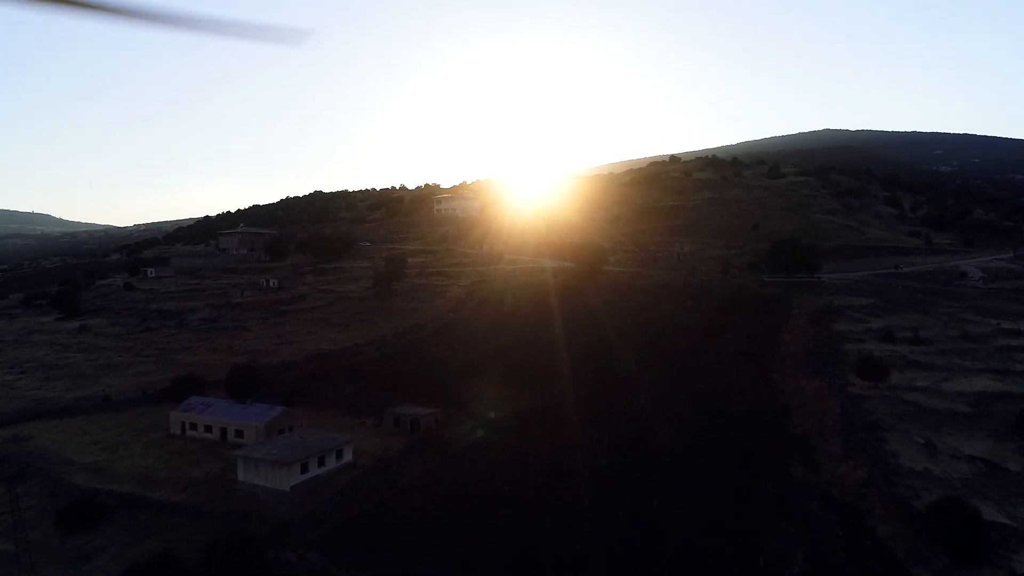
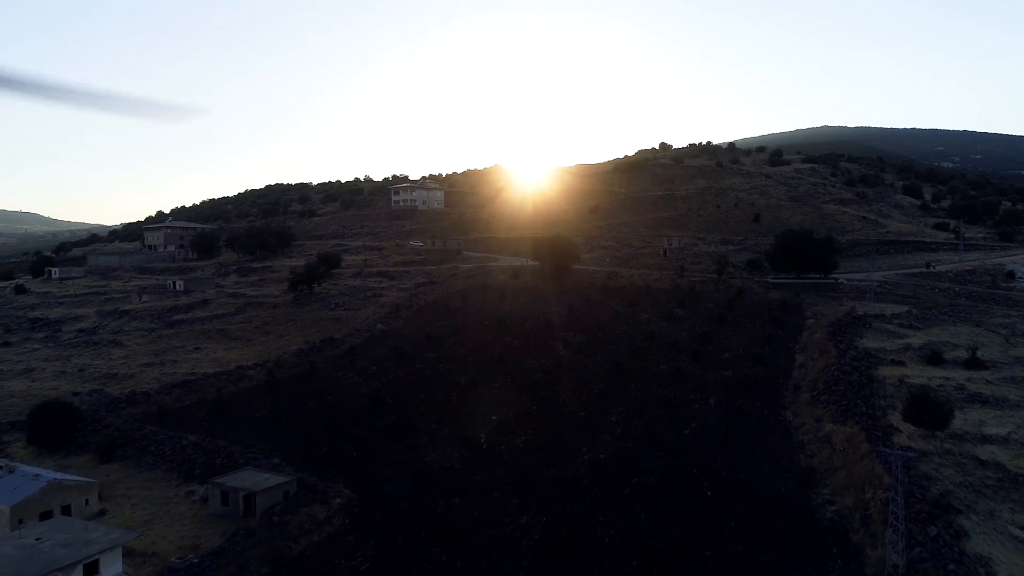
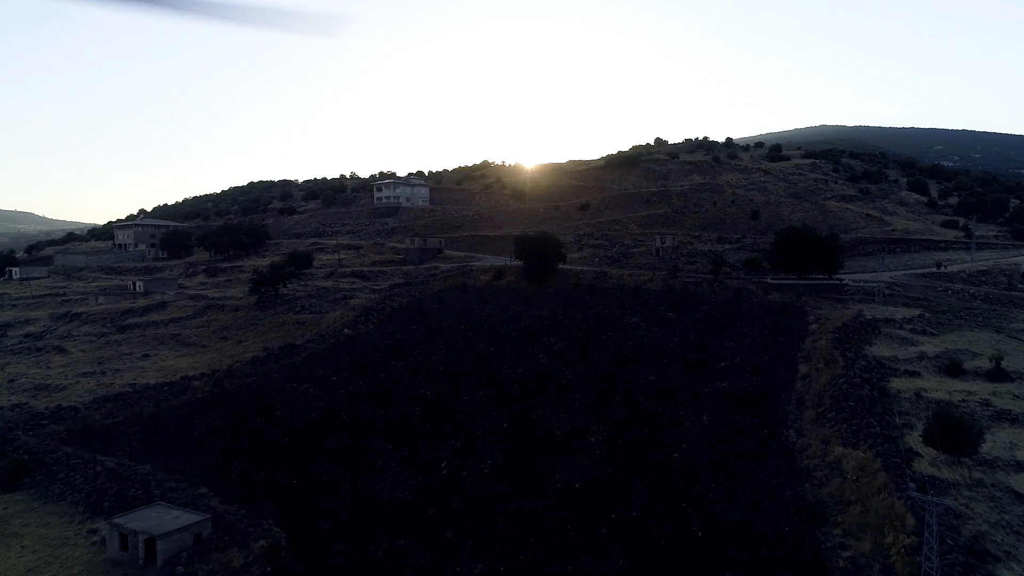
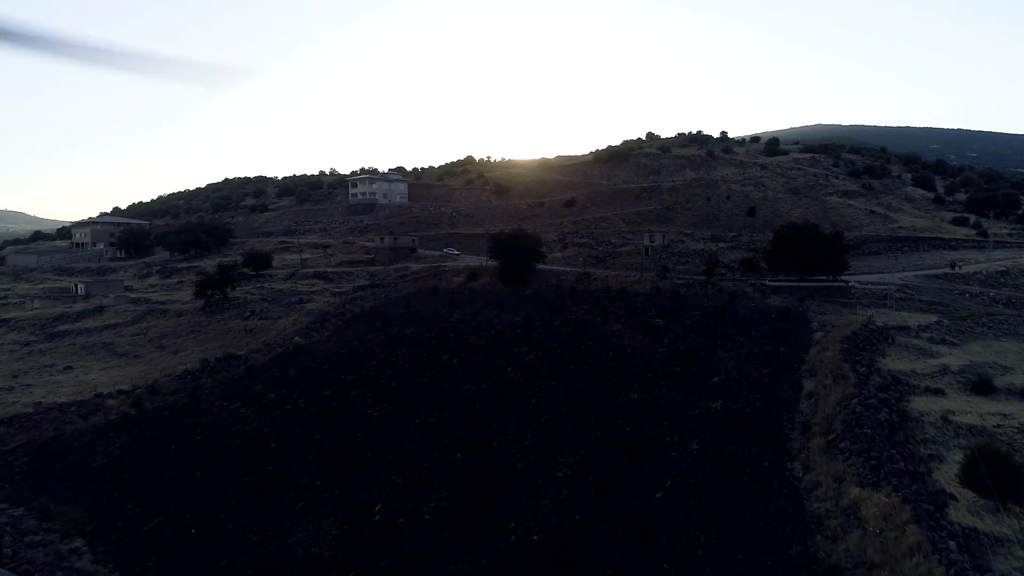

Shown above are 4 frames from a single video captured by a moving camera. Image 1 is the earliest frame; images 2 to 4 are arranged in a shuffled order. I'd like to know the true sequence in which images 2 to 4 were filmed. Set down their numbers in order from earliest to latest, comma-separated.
2, 3, 4
